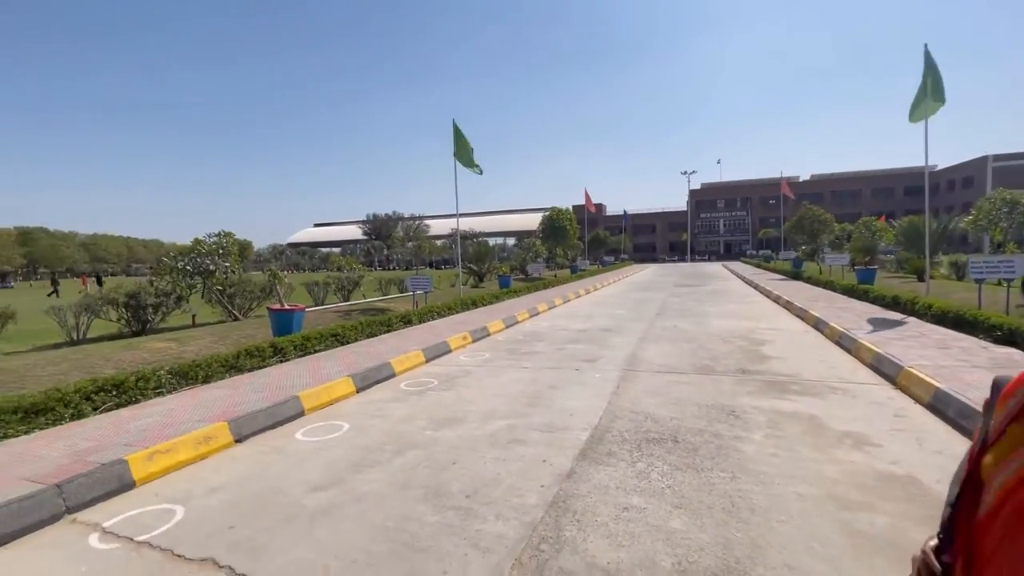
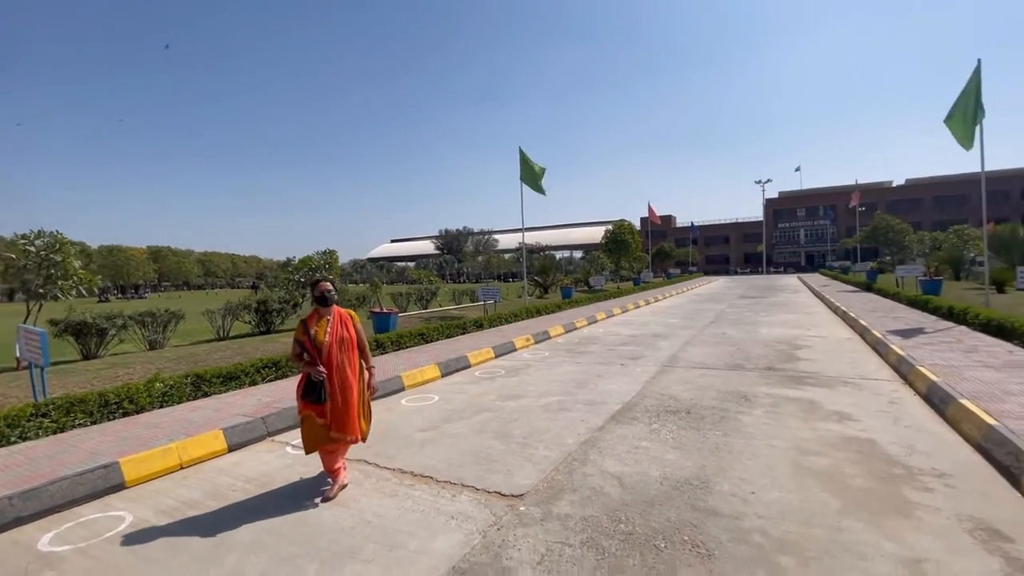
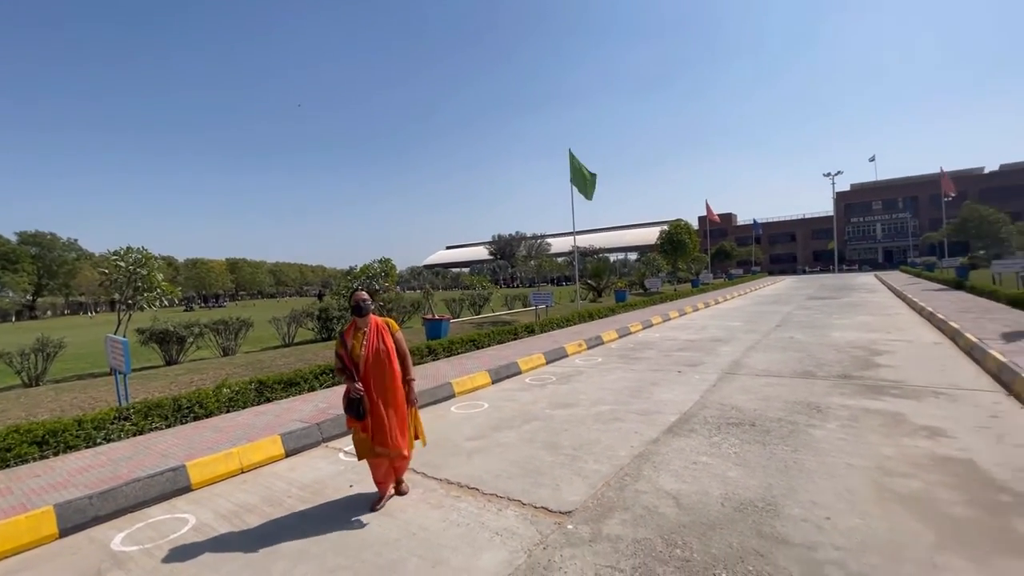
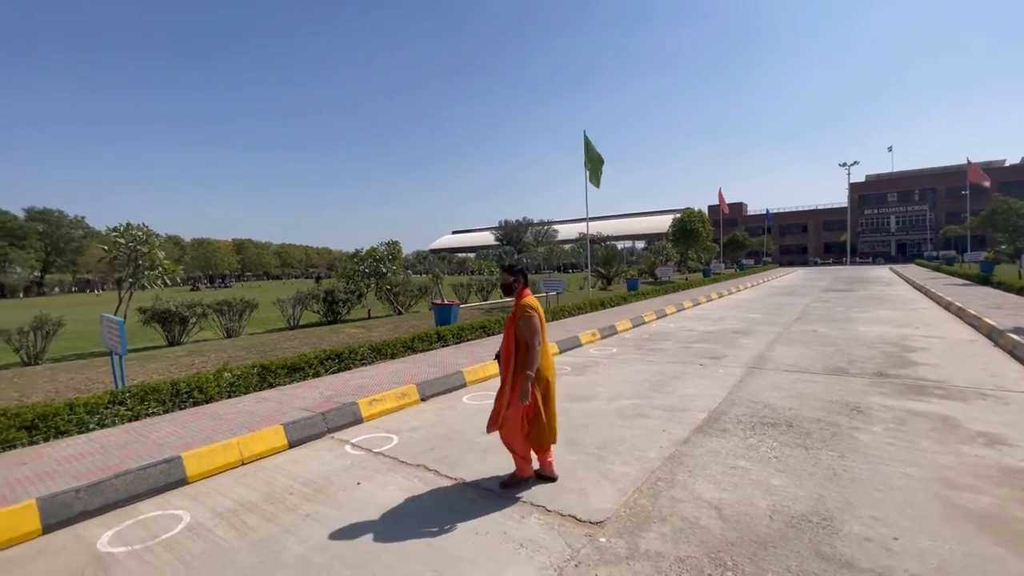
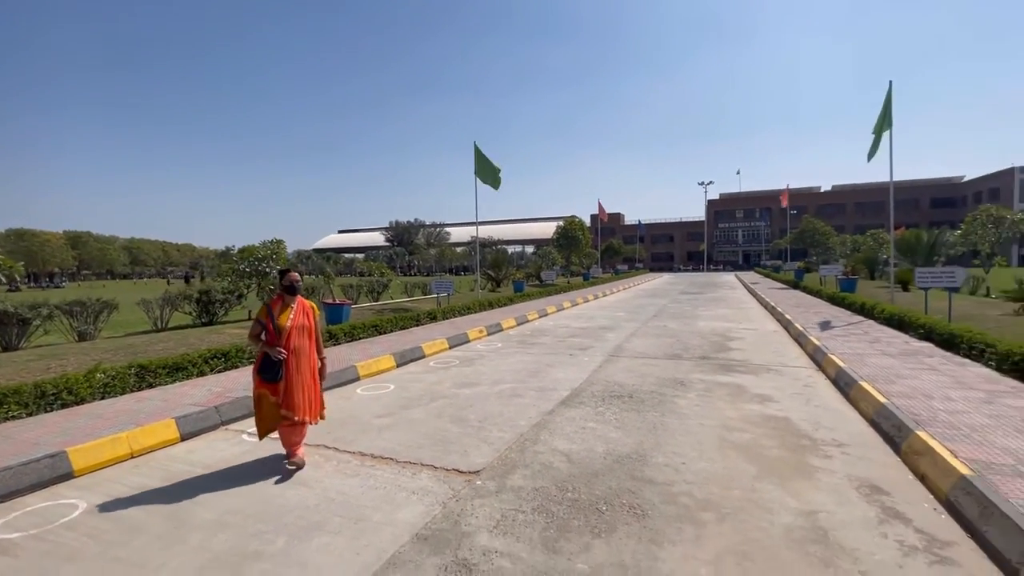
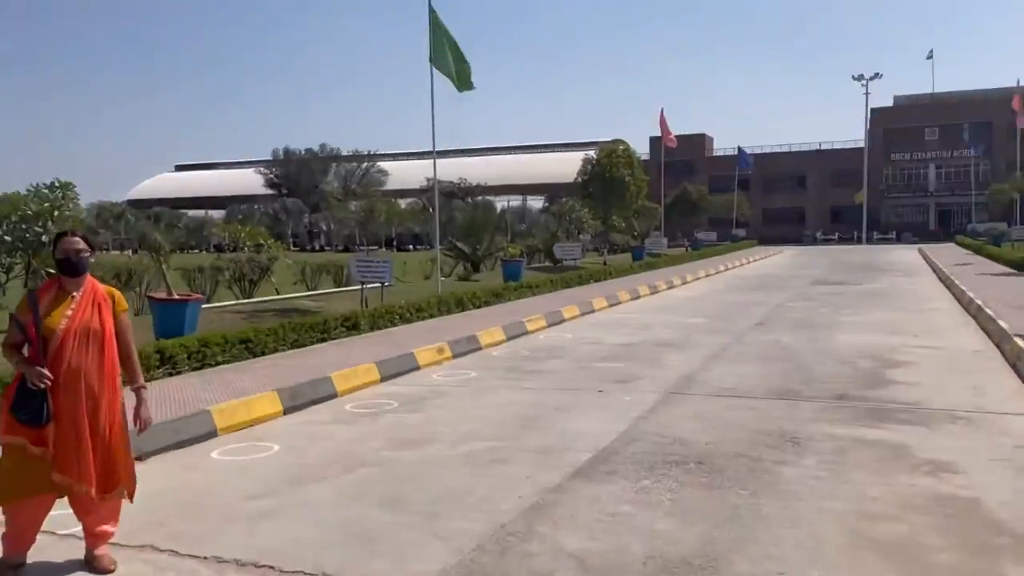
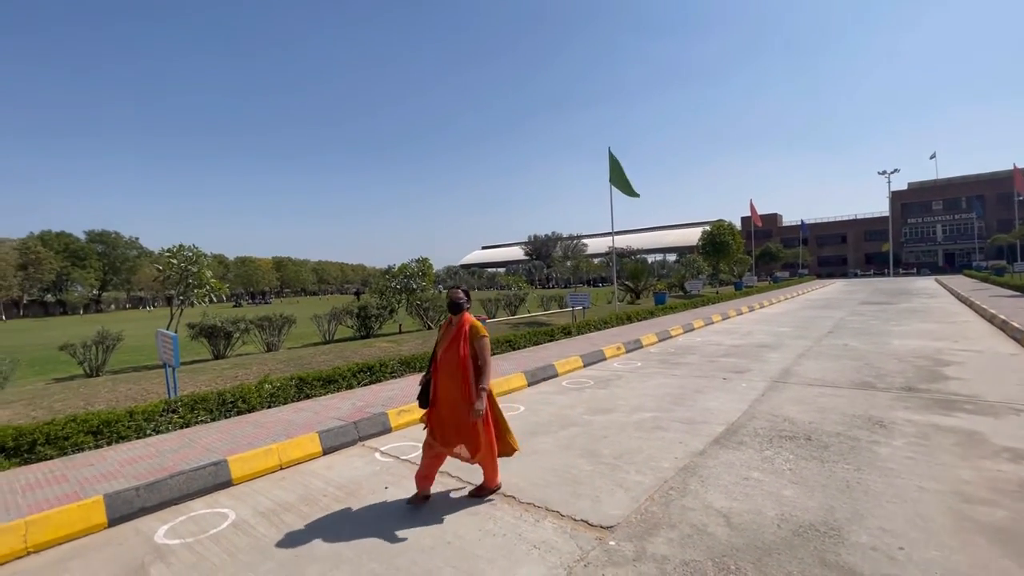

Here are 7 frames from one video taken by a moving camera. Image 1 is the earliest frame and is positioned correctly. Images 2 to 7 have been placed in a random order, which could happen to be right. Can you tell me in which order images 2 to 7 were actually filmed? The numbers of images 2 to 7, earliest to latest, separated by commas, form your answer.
4, 7, 3, 2, 5, 6
